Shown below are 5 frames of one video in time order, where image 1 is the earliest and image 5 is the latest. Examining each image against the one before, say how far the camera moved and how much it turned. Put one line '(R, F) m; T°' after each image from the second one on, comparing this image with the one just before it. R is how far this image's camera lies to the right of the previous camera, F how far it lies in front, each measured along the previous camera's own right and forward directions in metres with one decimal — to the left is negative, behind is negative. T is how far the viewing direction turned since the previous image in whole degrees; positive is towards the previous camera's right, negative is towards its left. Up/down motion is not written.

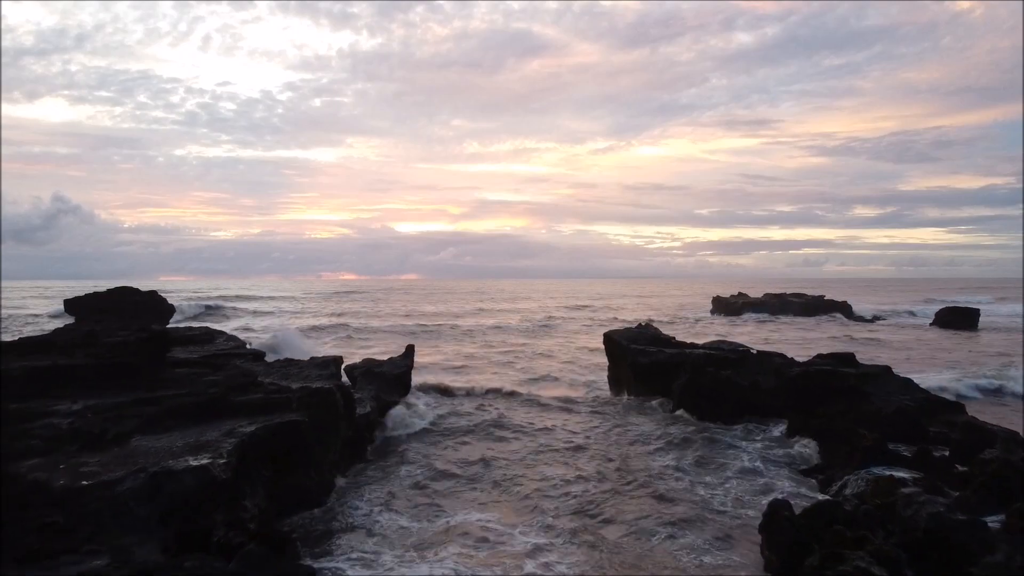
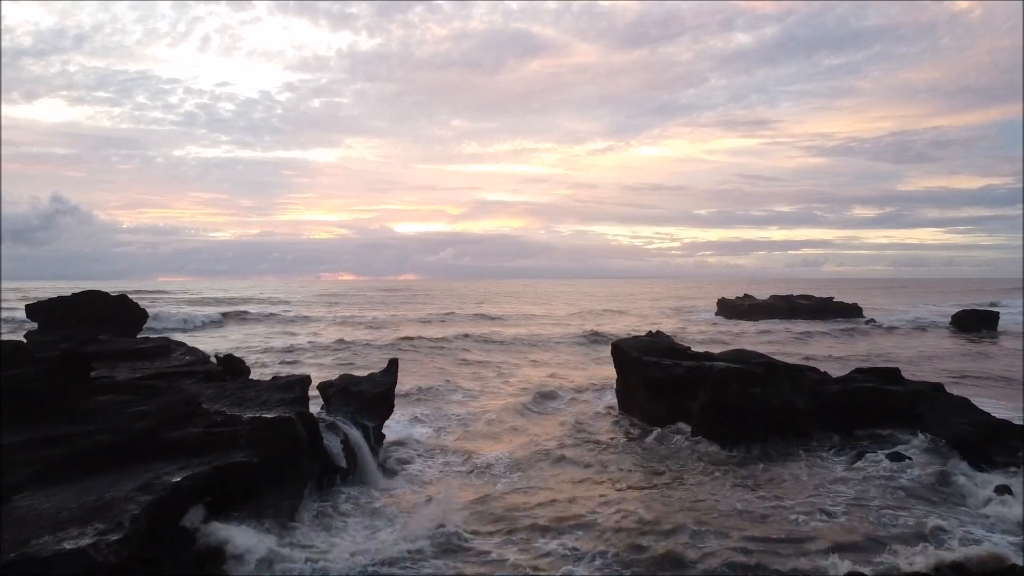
(0.0, +1.8) m; 0°
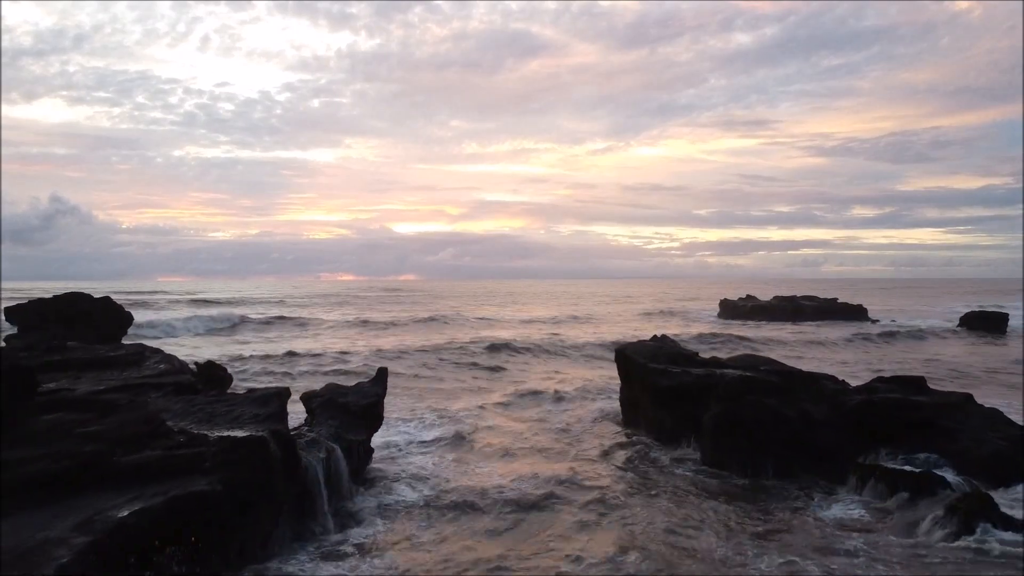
(0.0, +0.9) m; 0°
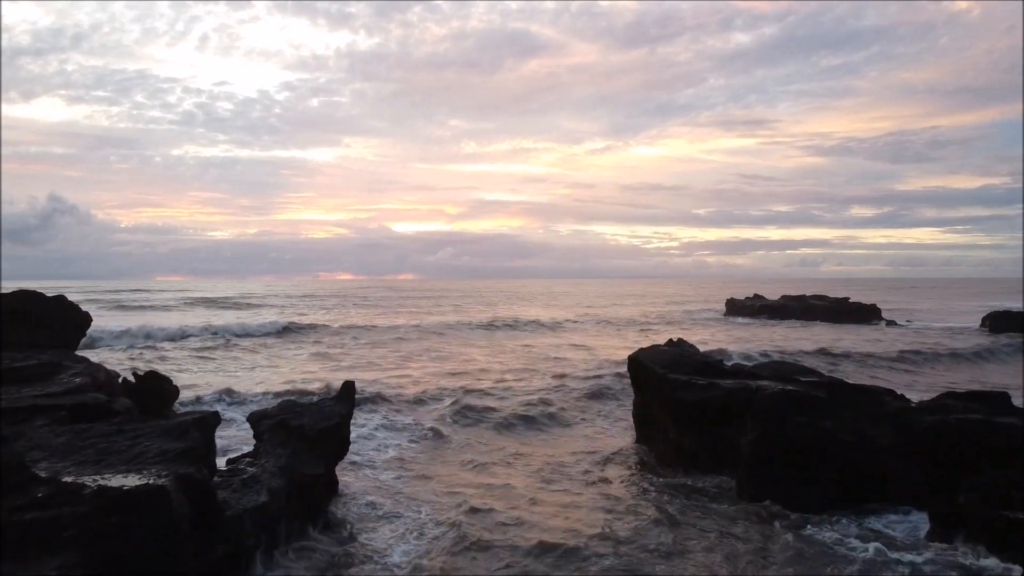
(+0.1, +2.2) m; 0°
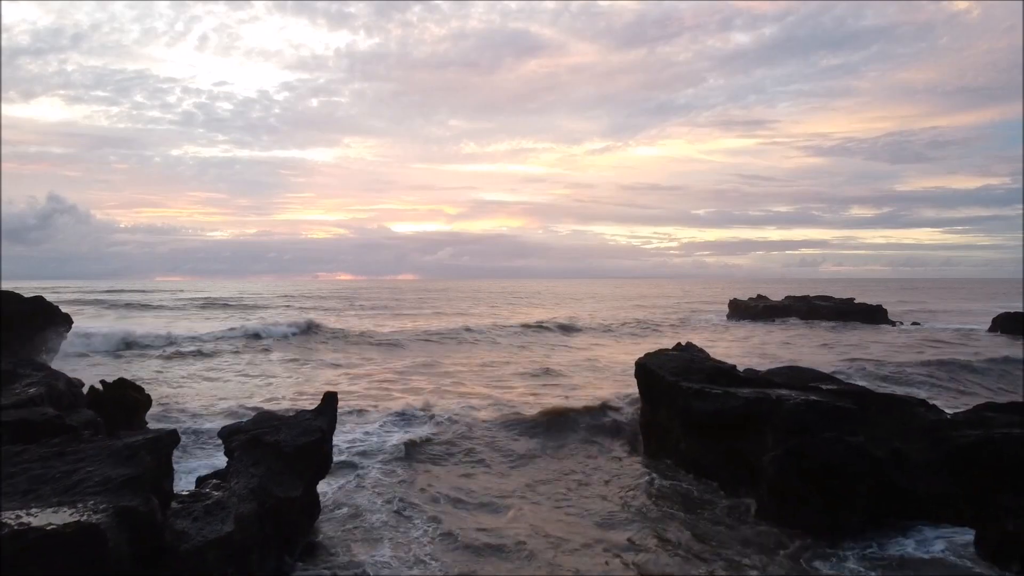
(0.0, +0.9) m; 0°
